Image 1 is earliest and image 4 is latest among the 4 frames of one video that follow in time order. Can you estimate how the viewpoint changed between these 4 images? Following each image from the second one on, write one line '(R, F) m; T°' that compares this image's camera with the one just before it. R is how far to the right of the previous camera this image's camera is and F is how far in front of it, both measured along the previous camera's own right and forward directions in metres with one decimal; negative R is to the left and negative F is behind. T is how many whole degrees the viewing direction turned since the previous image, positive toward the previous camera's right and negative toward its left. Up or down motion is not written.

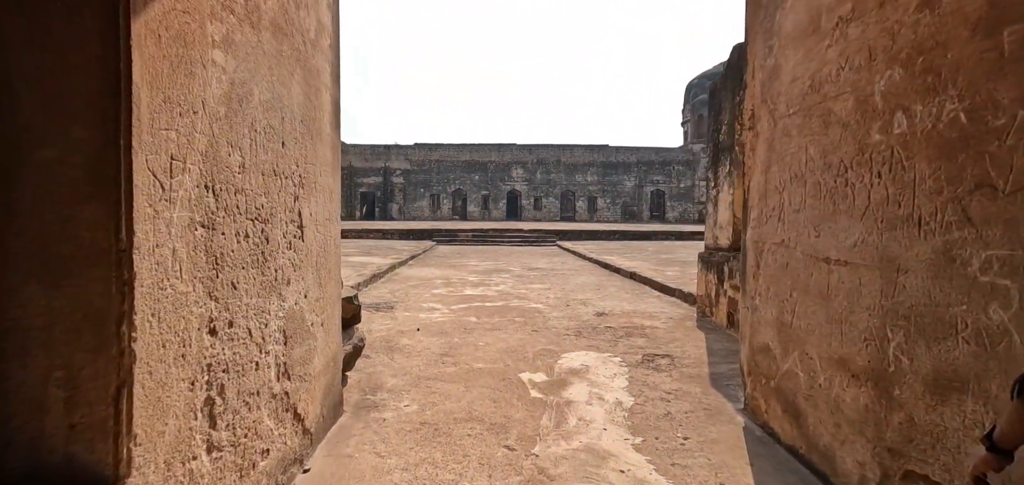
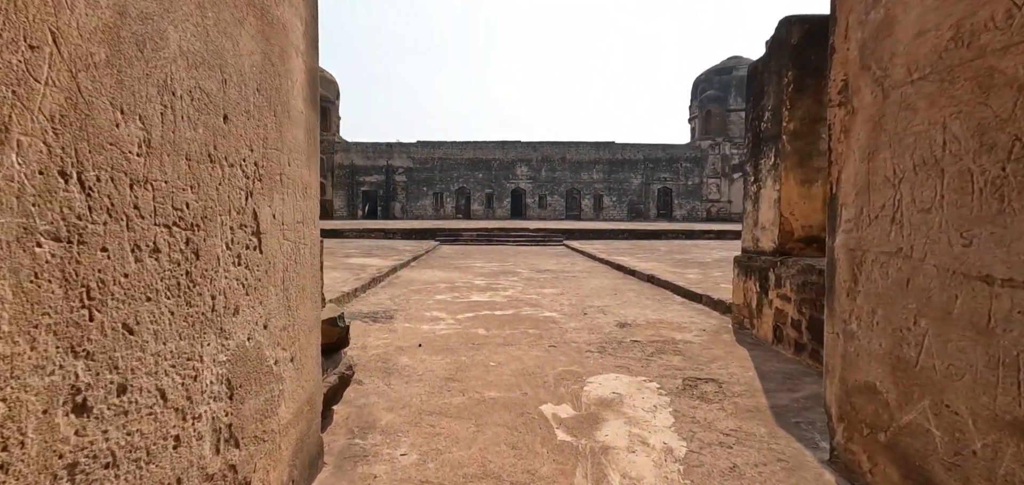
(-0.1, +0.4) m; 0°
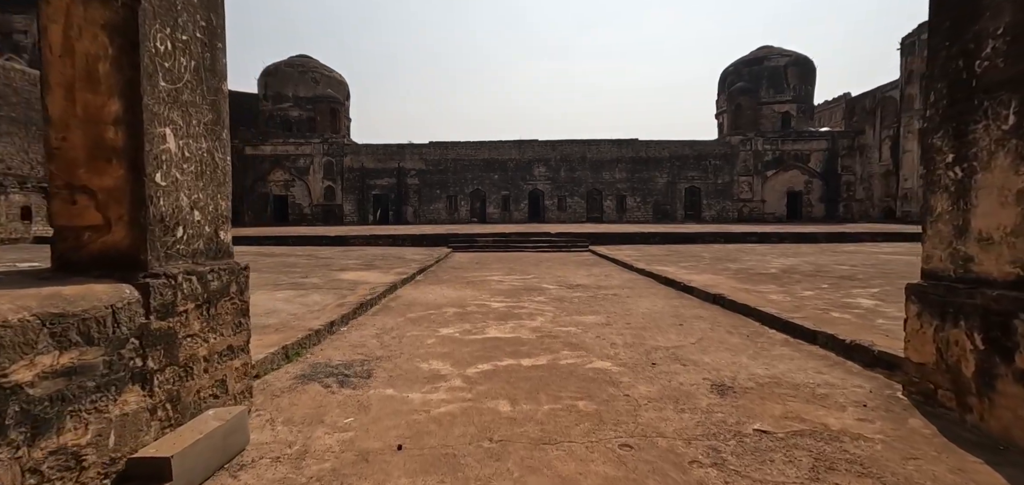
(-0.1, +1.2) m; -2°
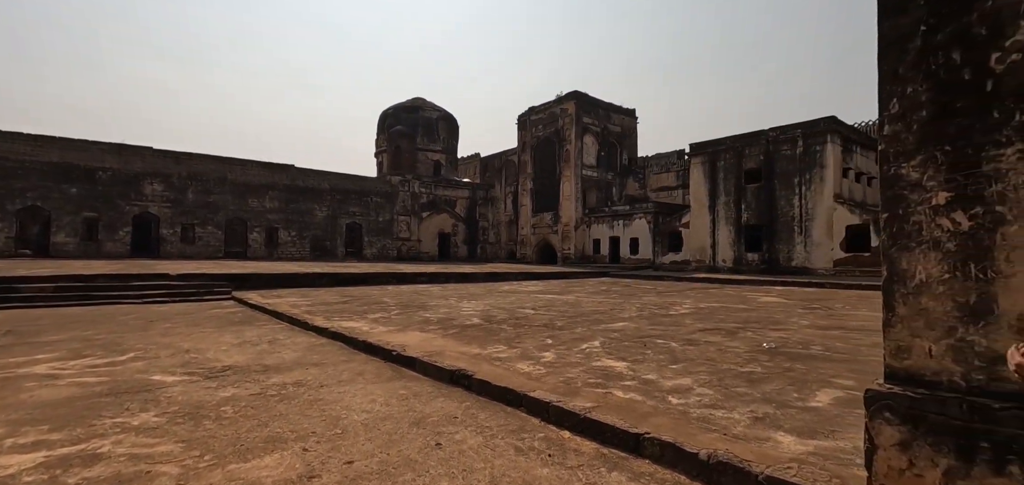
(+0.1, +1.7) m; +43°
